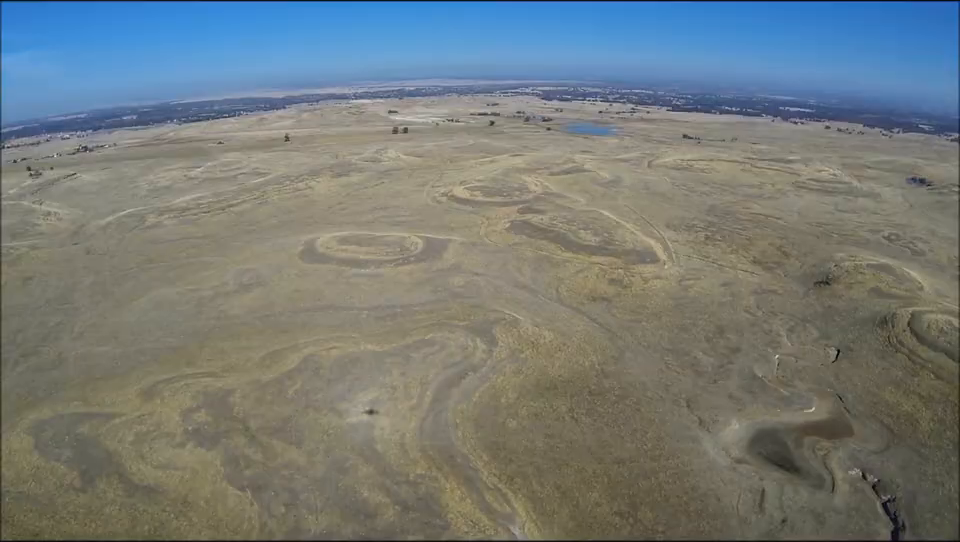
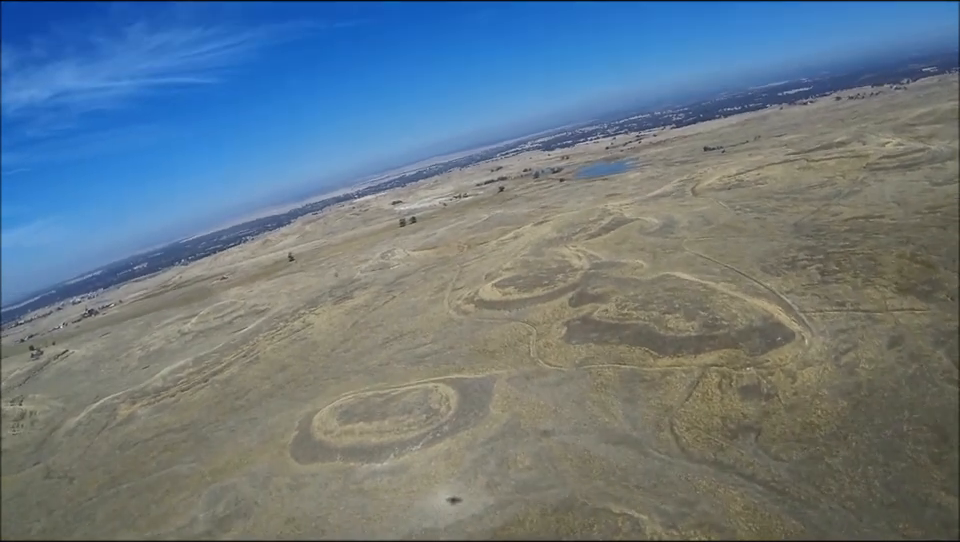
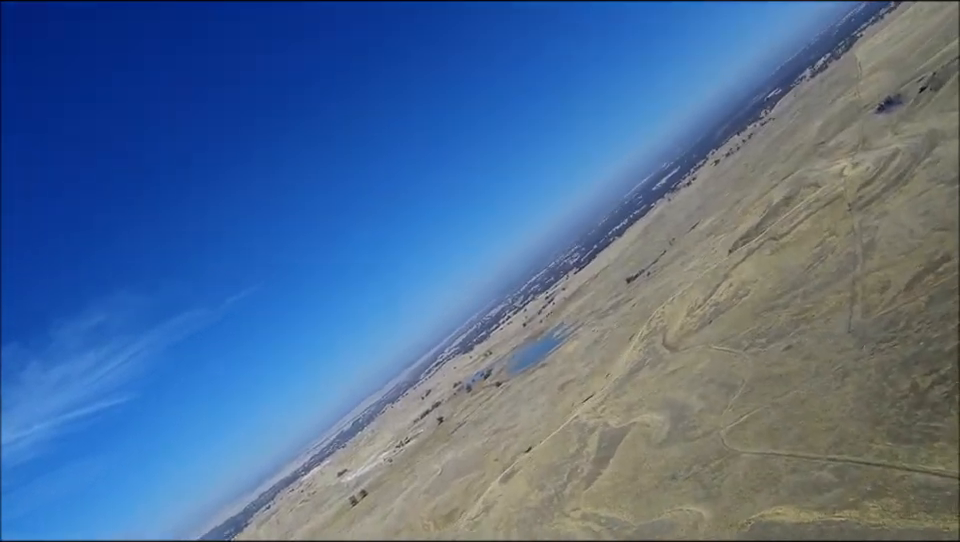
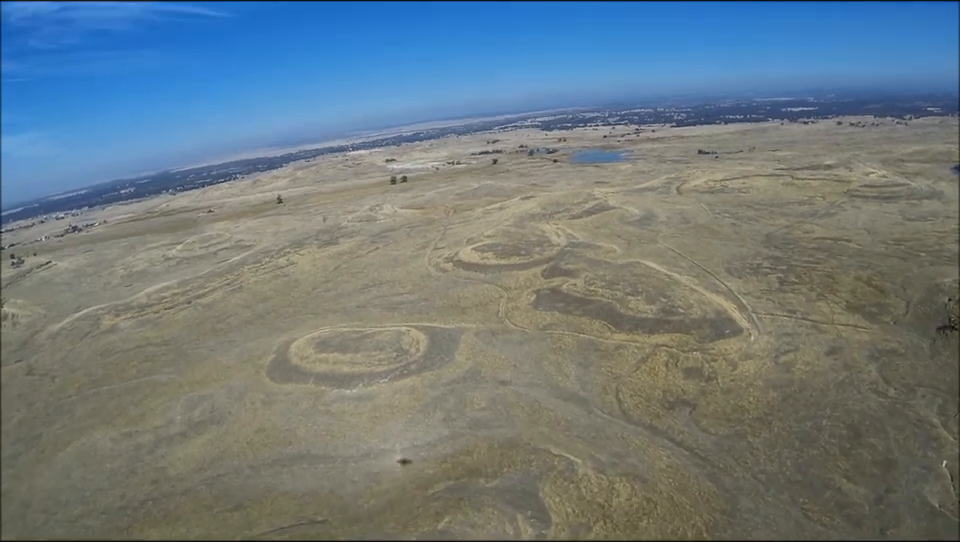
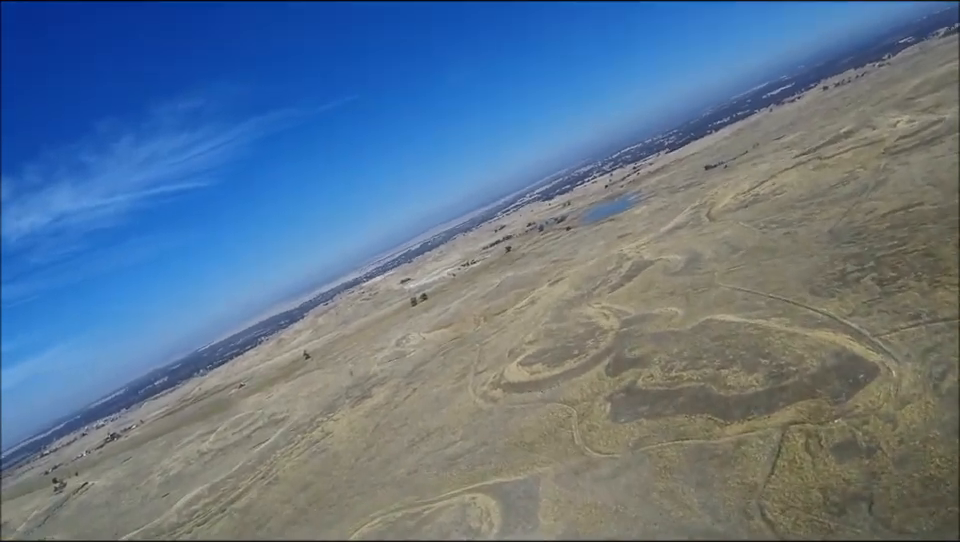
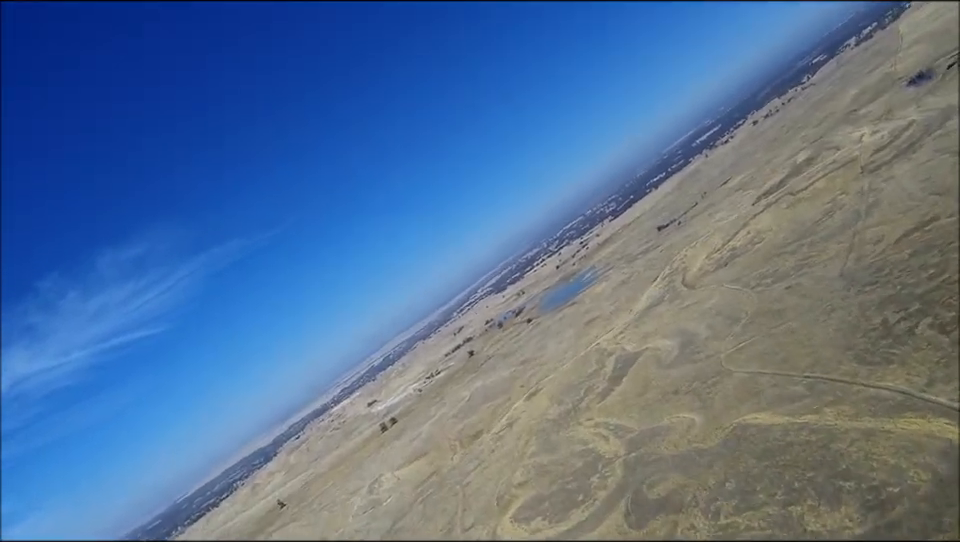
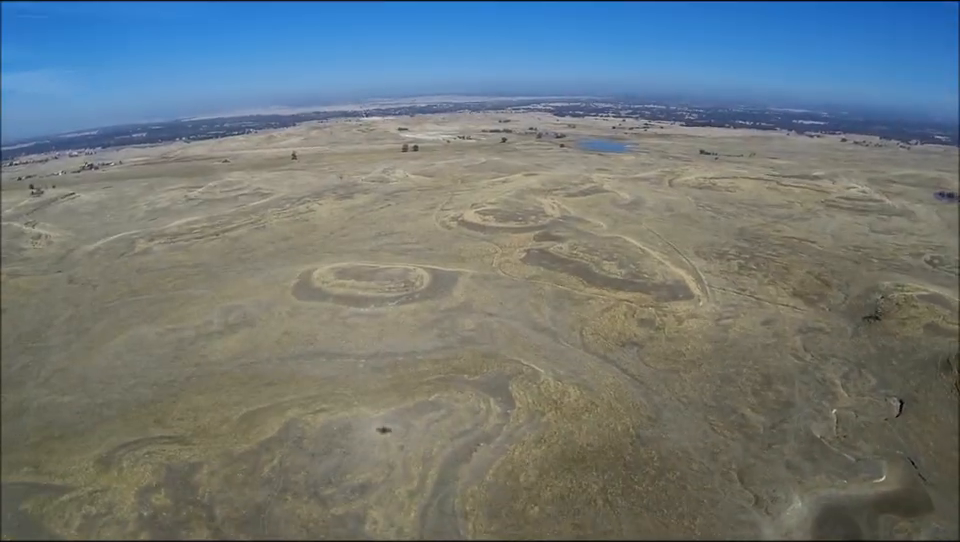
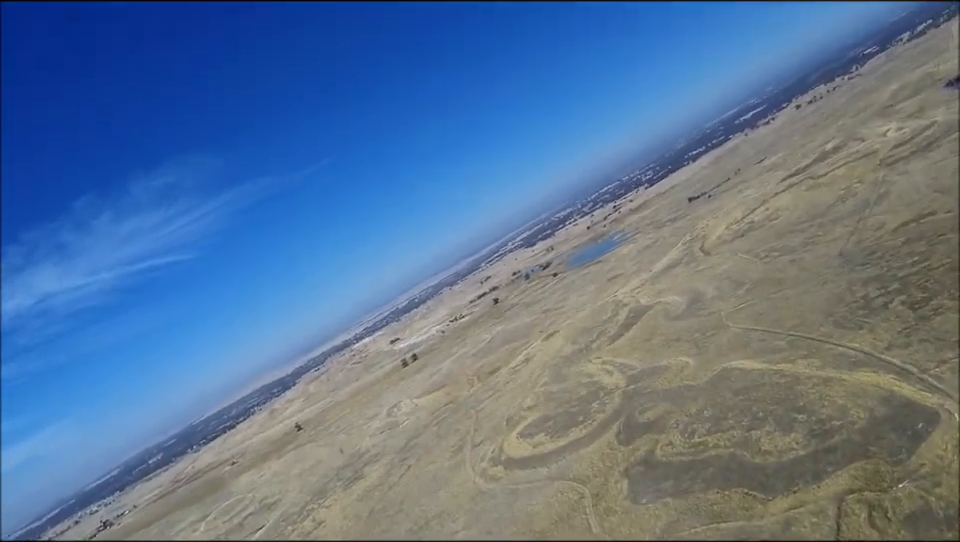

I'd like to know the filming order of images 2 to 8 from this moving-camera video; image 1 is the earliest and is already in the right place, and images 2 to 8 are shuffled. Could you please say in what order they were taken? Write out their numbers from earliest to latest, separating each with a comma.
7, 4, 2, 5, 8, 6, 3
